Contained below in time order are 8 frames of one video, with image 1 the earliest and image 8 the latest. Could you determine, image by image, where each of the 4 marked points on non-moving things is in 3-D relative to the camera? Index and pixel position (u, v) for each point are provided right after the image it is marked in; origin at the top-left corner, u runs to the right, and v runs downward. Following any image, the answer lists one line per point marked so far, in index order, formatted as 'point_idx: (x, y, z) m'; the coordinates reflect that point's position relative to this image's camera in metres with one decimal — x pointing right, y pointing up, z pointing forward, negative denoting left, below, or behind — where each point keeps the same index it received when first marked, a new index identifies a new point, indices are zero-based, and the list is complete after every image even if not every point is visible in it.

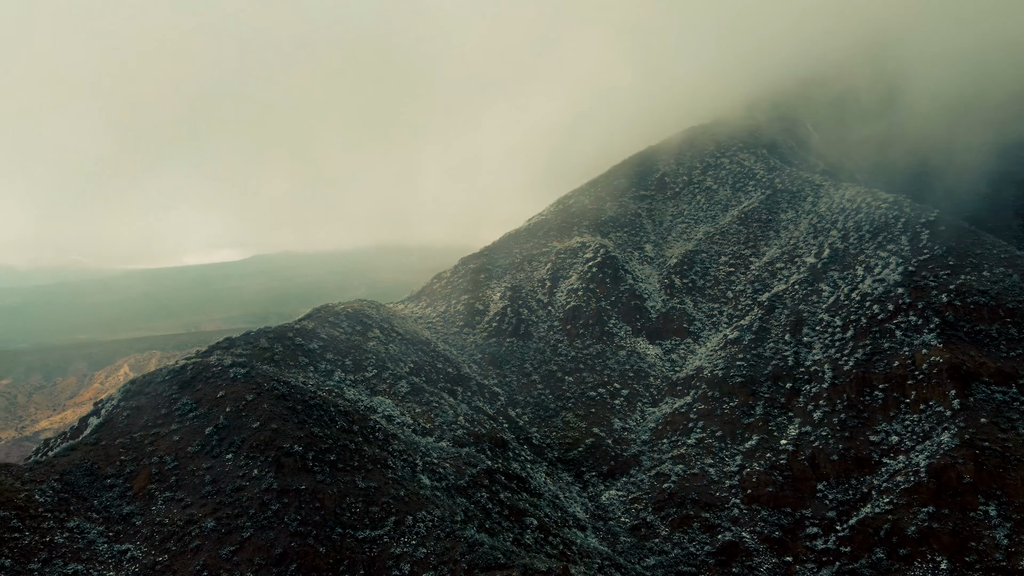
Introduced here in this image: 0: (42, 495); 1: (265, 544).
0: (-19.4, -8.5, +18.8) m
1: (-10.1, -10.5, +18.9) m
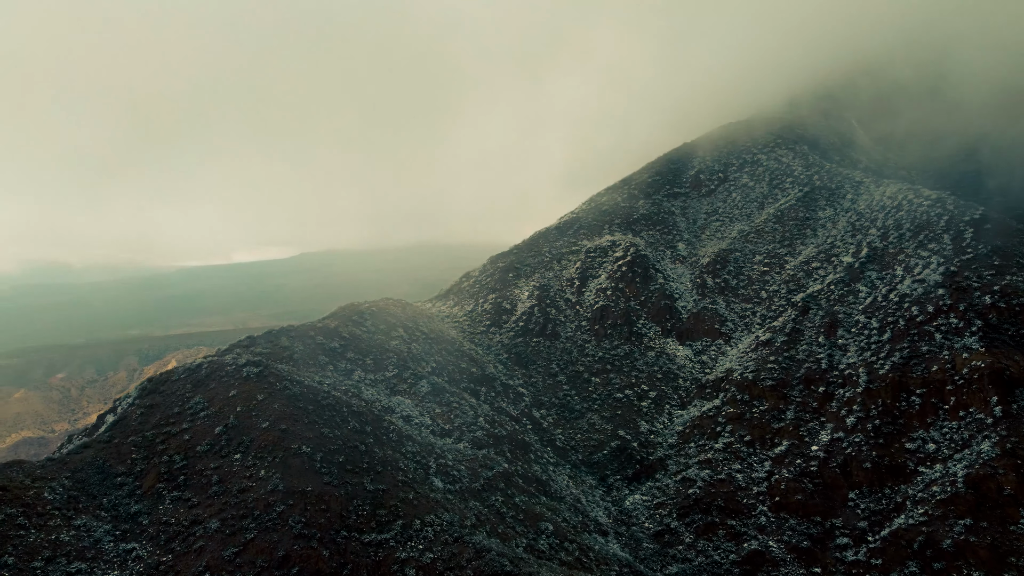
0: (-19.2, -8.5, +19.0) m
1: (-9.9, -10.6, +18.8) m
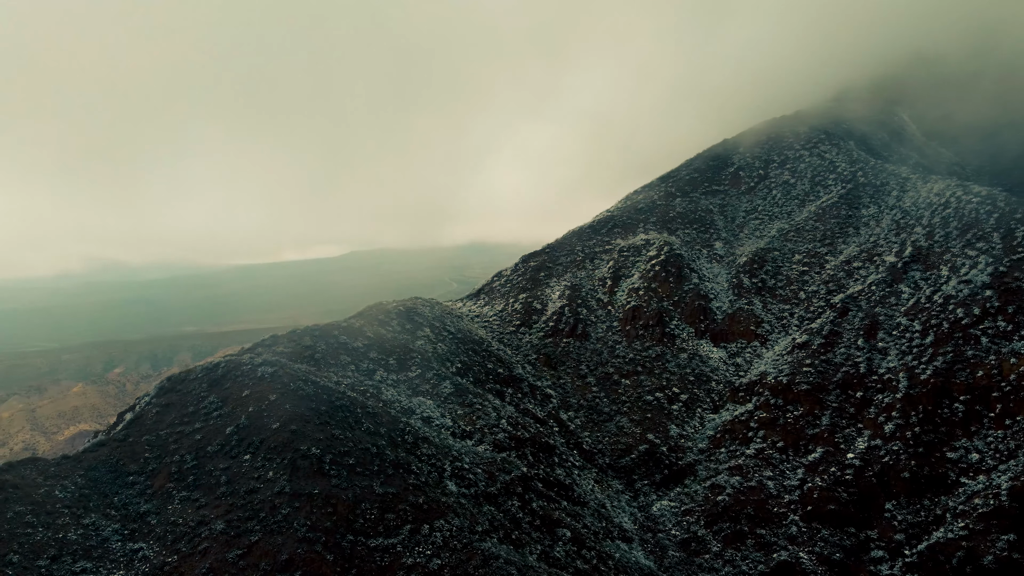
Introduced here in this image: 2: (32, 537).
0: (-19.0, -8.6, +19.3) m
1: (-9.7, -10.6, +18.6) m
2: (-17.3, -8.9, +16.4) m
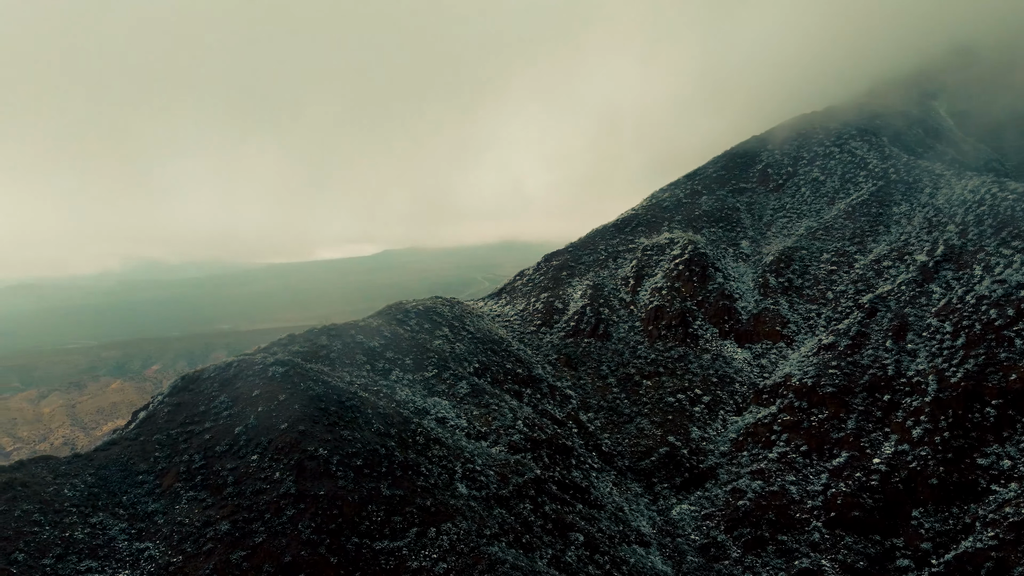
0: (-18.8, -8.6, +19.6) m
1: (-9.6, -10.6, +18.6) m
2: (-17.2, -9.0, +16.6) m
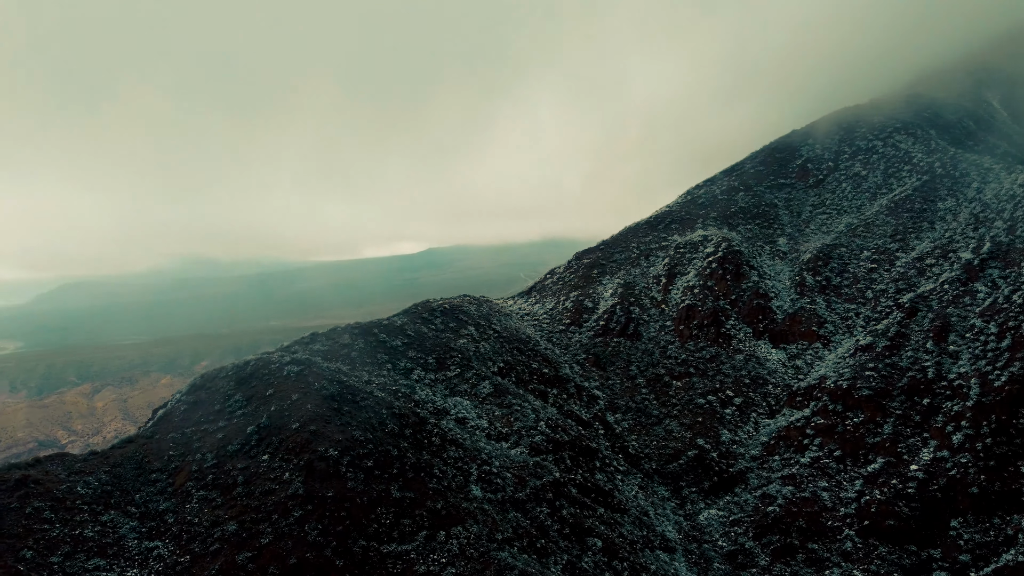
0: (-18.5, -8.6, +19.9) m
1: (-9.3, -10.7, +18.5) m
2: (-17.0, -9.0, +16.8) m
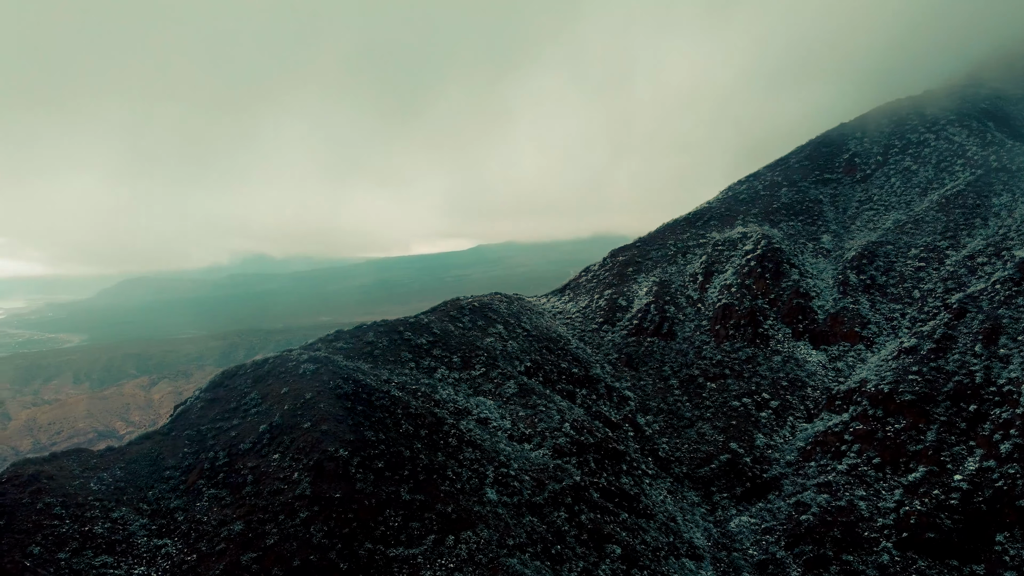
0: (-18.2, -8.6, +20.3) m
1: (-9.1, -10.7, +18.4) m
2: (-16.9, -9.0, +17.2) m
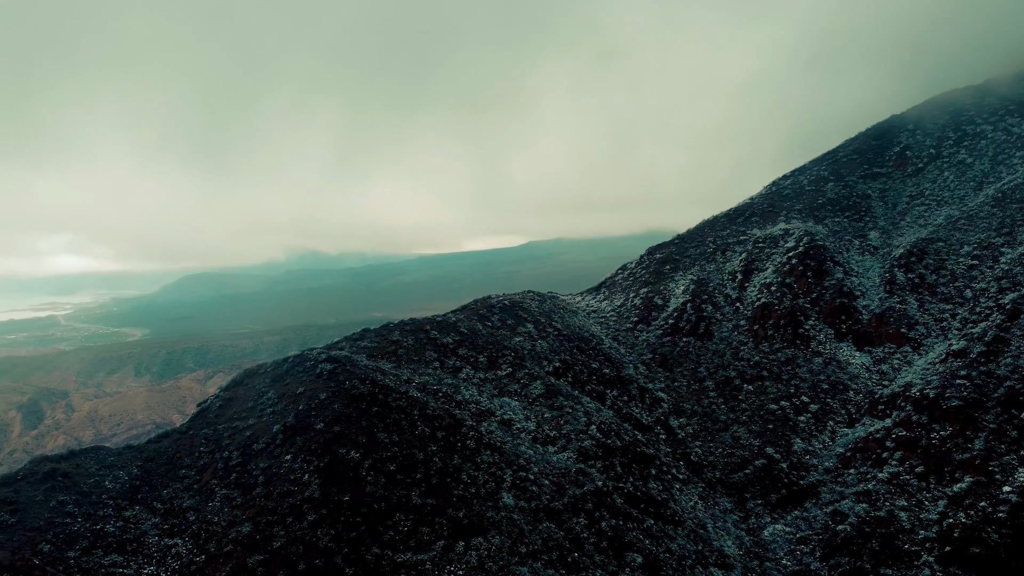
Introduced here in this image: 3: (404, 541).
0: (-17.8, -8.7, +20.7) m
1: (-8.9, -10.8, +18.3) m
2: (-16.7, -9.1, +17.5) m
3: (-5.0, -11.1, +19.9) m
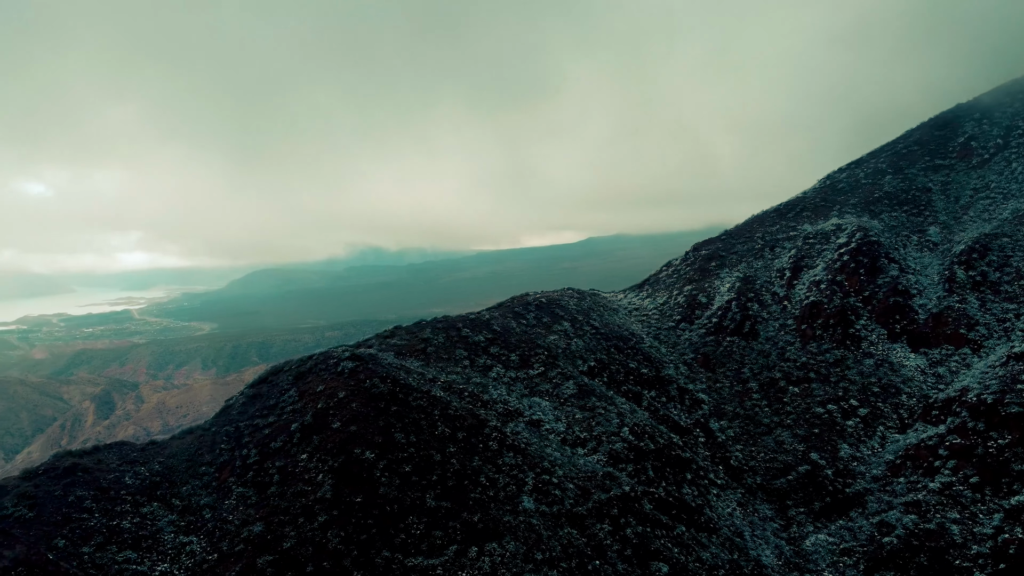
0: (-17.3, -8.7, +21.2) m
1: (-8.5, -10.8, +18.2) m
2: (-16.4, -9.1, +18.0) m
3: (-4.5, -11.1, +19.6) m
